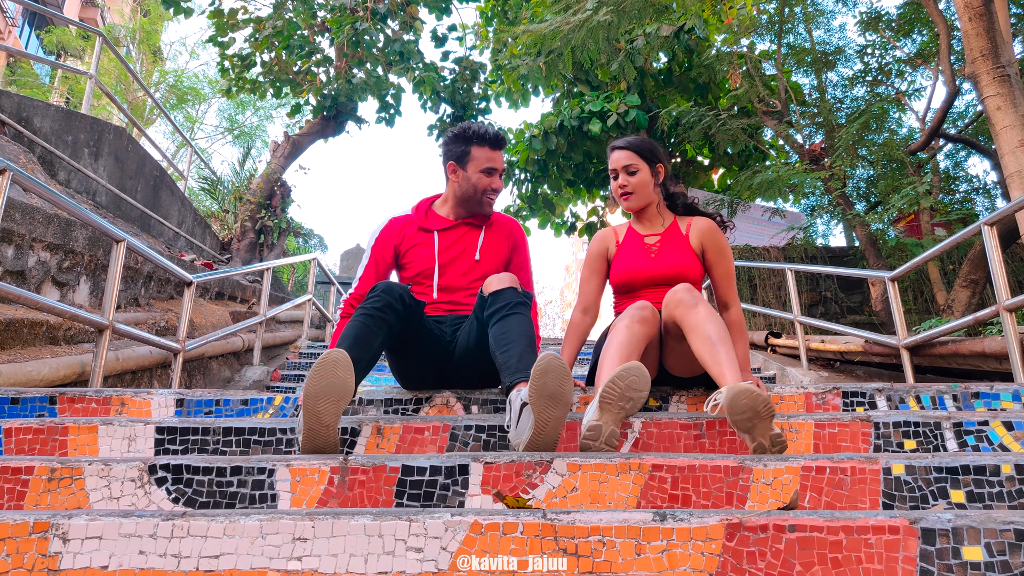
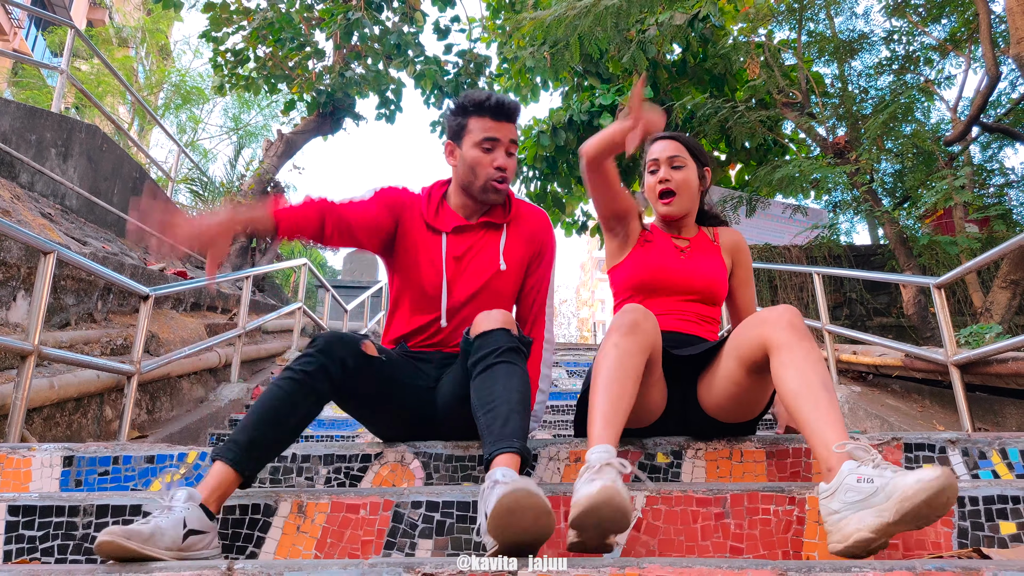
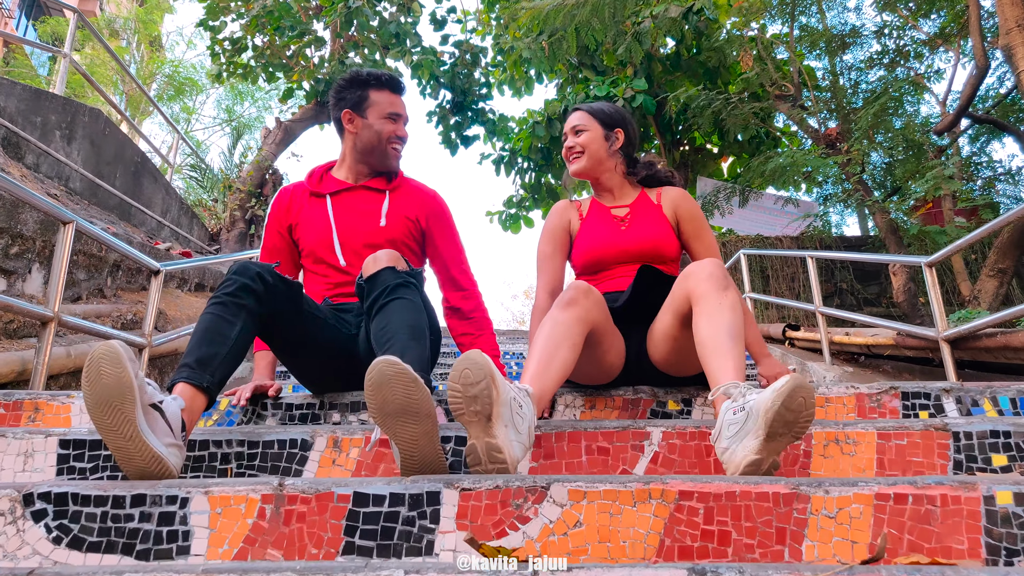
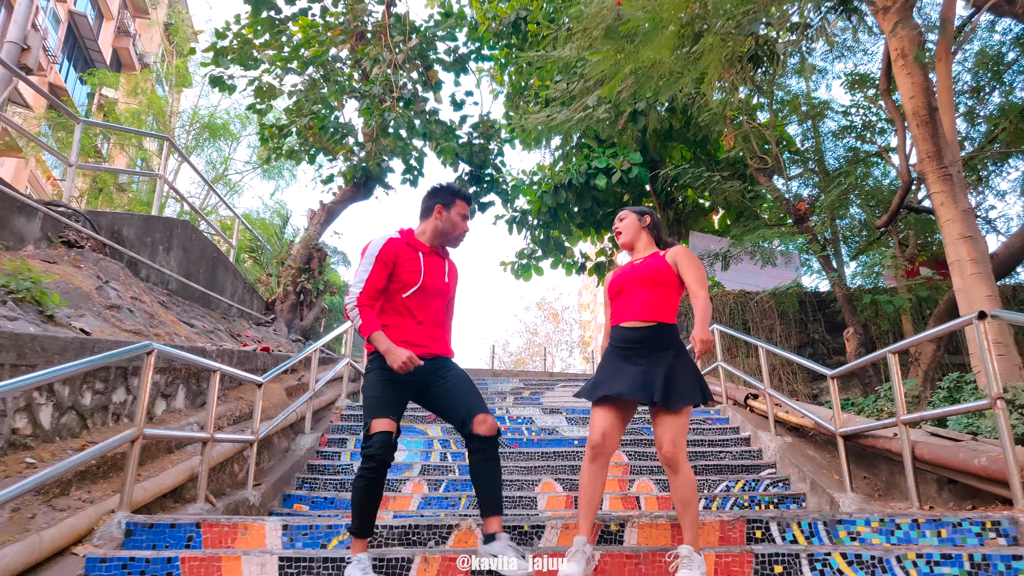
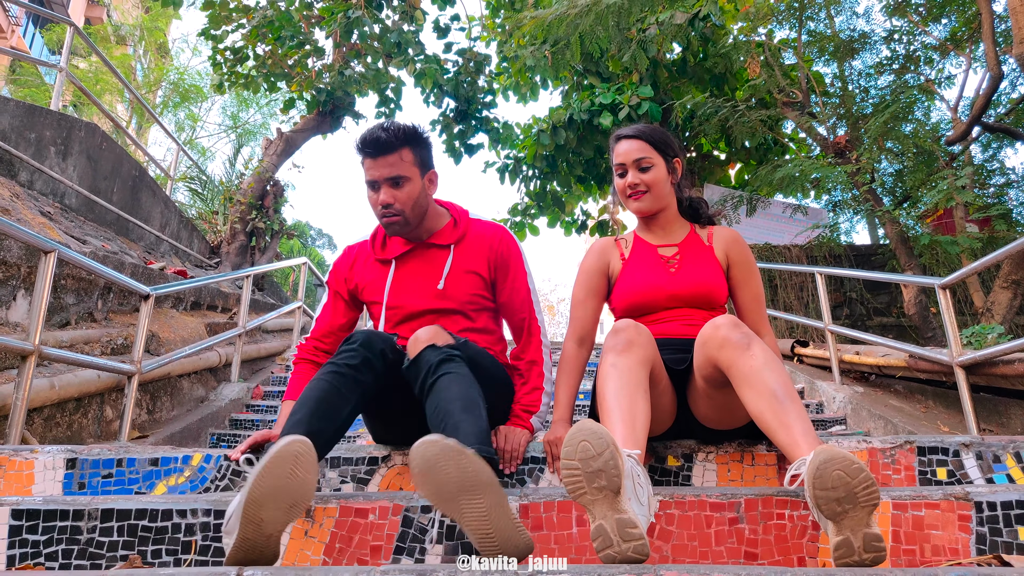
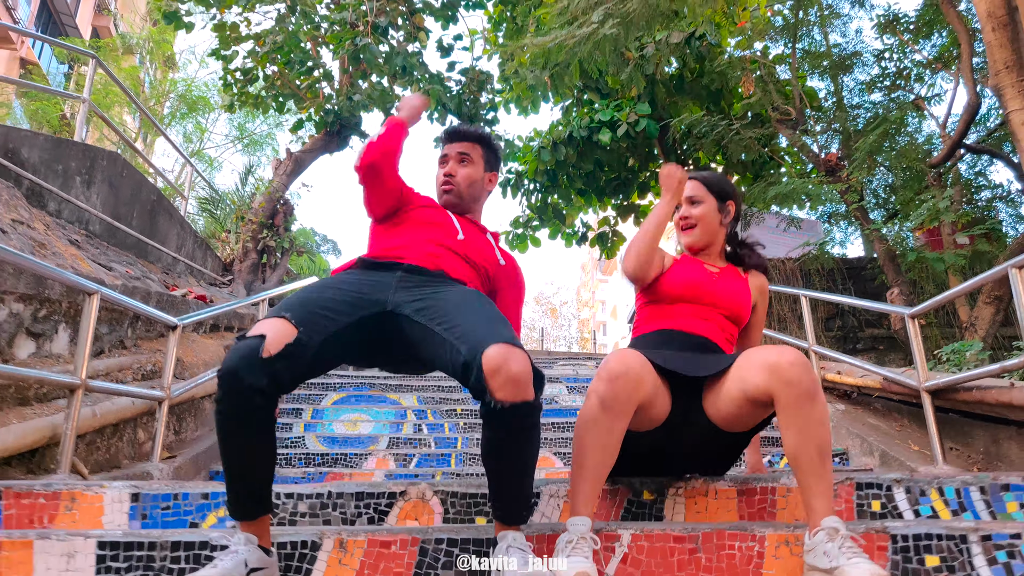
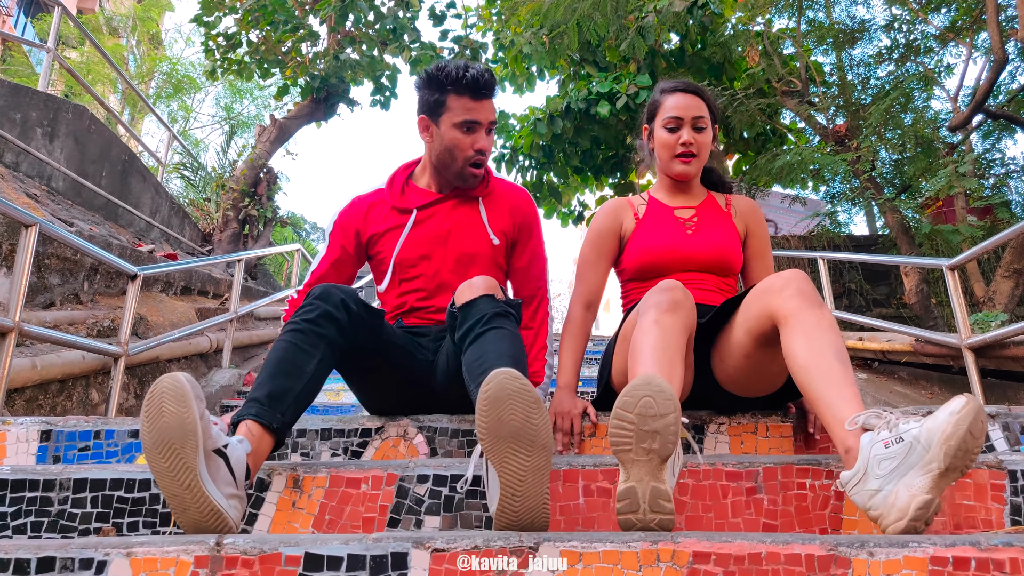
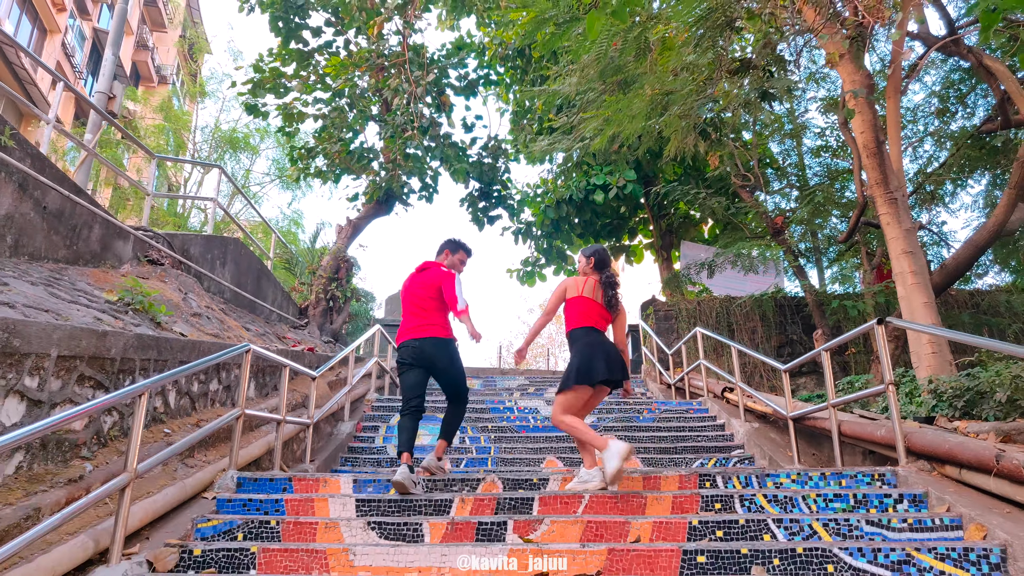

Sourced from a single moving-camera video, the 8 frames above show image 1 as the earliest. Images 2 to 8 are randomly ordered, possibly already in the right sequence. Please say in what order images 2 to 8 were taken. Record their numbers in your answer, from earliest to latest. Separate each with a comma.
3, 7, 5, 2, 6, 4, 8
